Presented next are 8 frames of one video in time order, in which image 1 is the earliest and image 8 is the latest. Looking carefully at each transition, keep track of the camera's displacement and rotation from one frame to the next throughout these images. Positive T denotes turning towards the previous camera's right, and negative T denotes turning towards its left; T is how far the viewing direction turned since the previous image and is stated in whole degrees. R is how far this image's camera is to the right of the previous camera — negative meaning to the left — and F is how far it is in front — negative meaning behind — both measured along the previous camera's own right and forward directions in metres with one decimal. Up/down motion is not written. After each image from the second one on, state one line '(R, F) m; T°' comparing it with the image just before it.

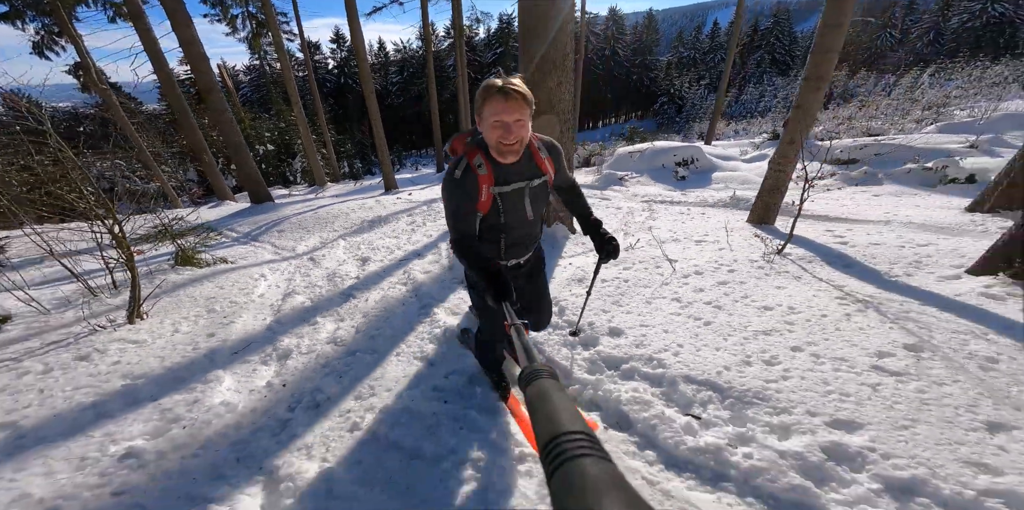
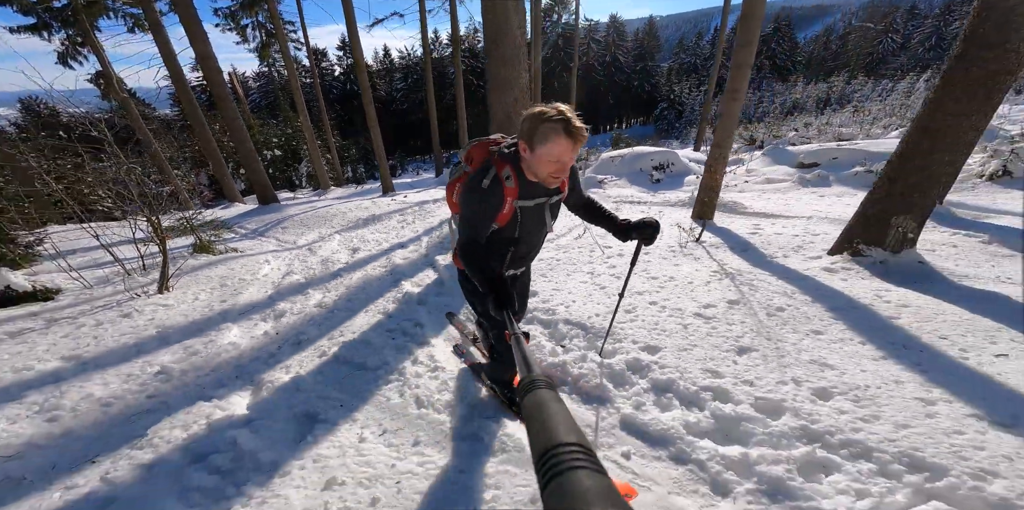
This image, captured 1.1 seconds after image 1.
(+0.6, -0.8) m; -1°
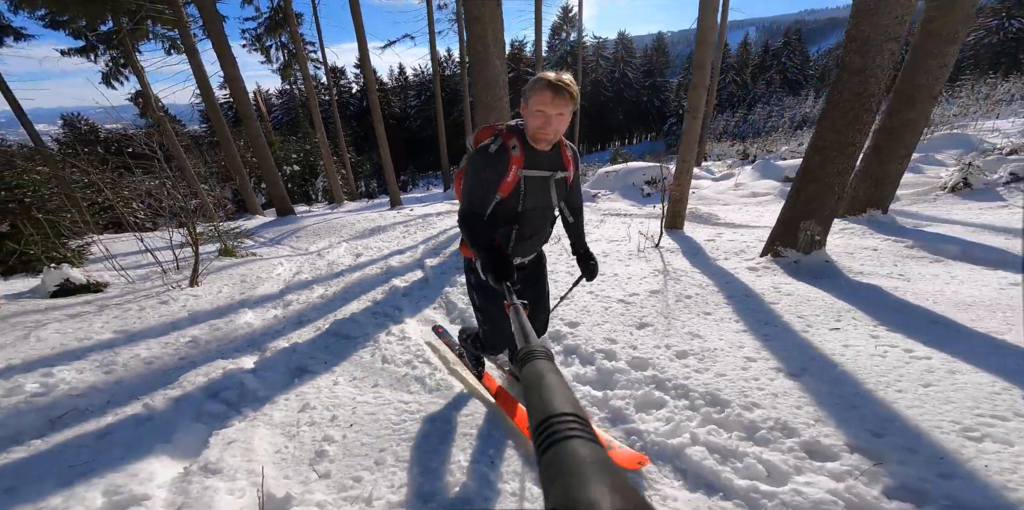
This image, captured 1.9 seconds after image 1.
(+0.5, -0.7) m; -2°
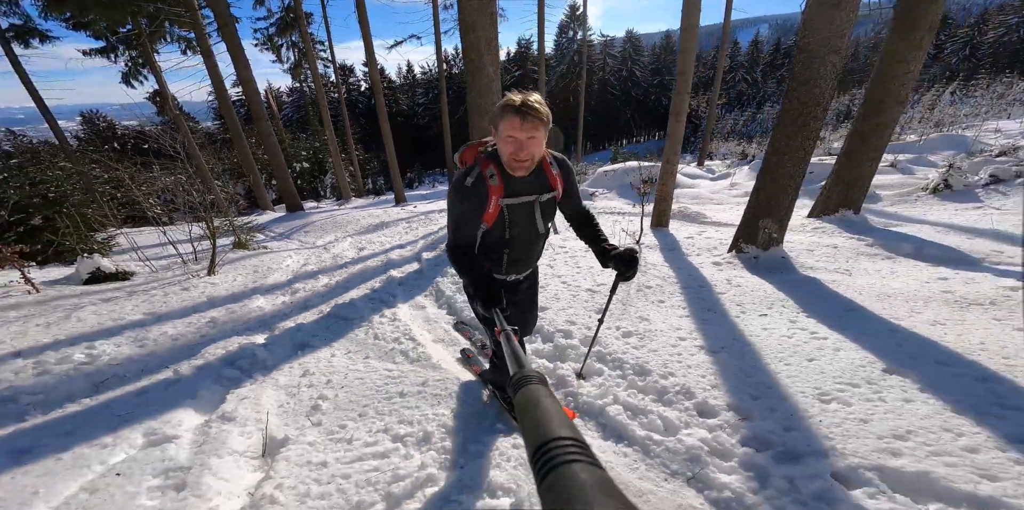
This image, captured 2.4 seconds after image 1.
(+0.3, -0.4) m; -1°
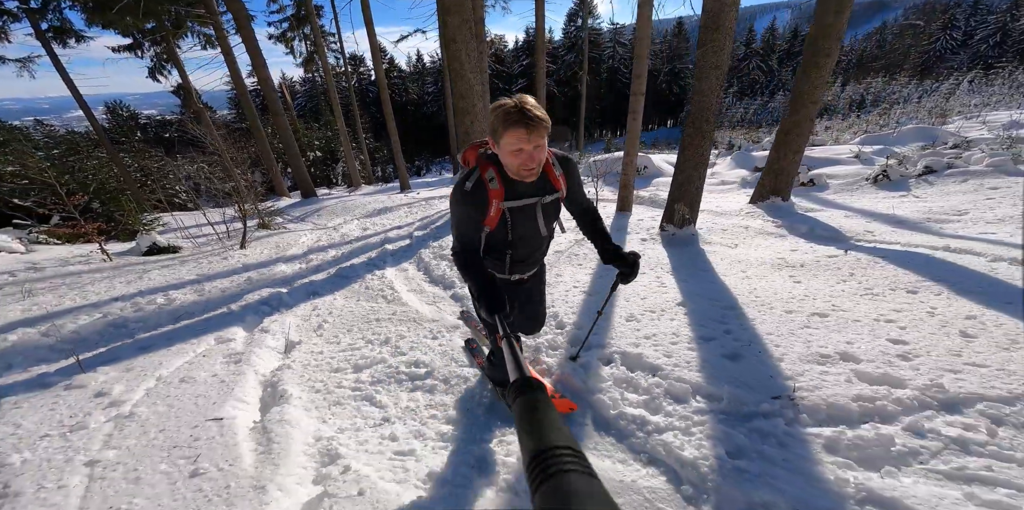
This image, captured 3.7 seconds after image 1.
(+0.7, -1.2) m; -2°
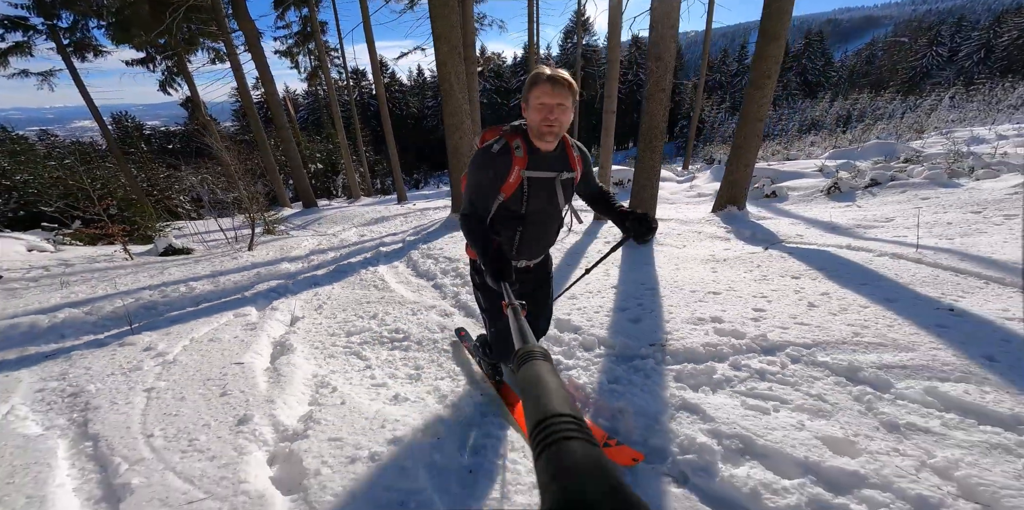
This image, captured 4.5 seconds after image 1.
(+0.4, -0.7) m; 0°
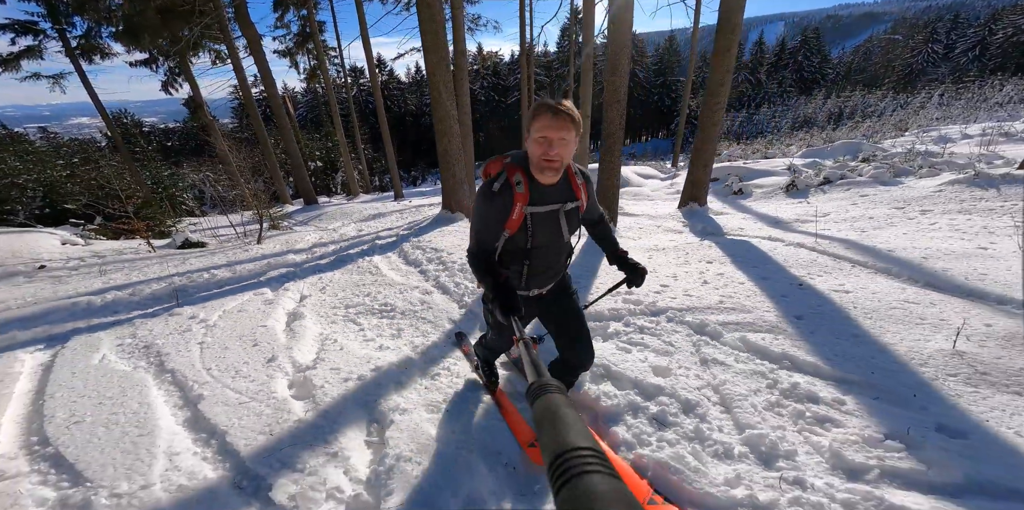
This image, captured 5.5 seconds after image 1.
(+0.4, -0.9) m; 0°
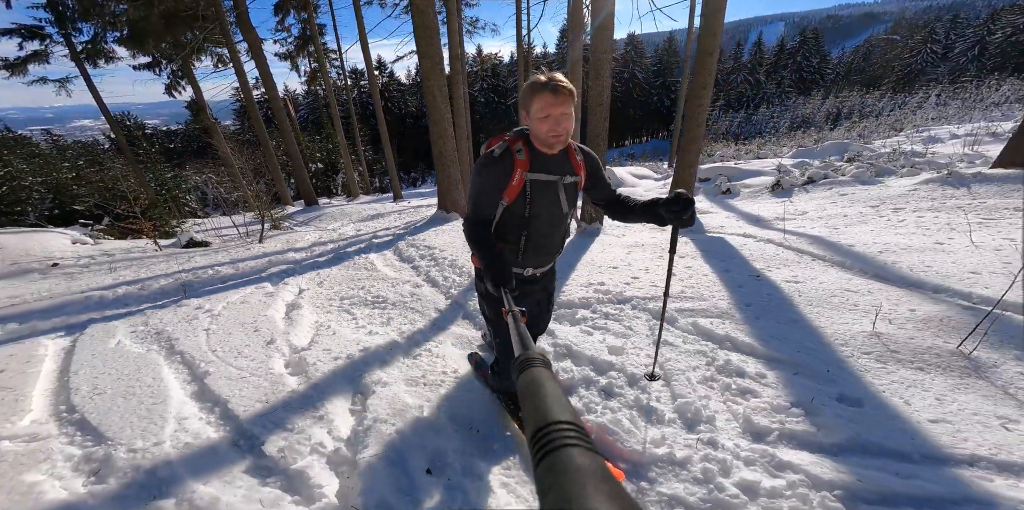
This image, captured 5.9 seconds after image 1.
(+0.2, -0.3) m; 0°
